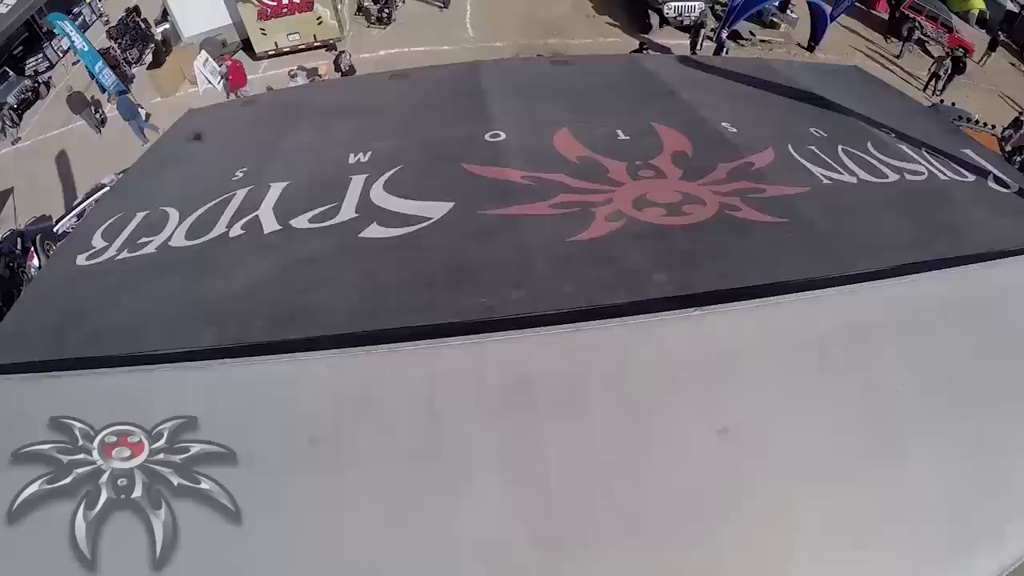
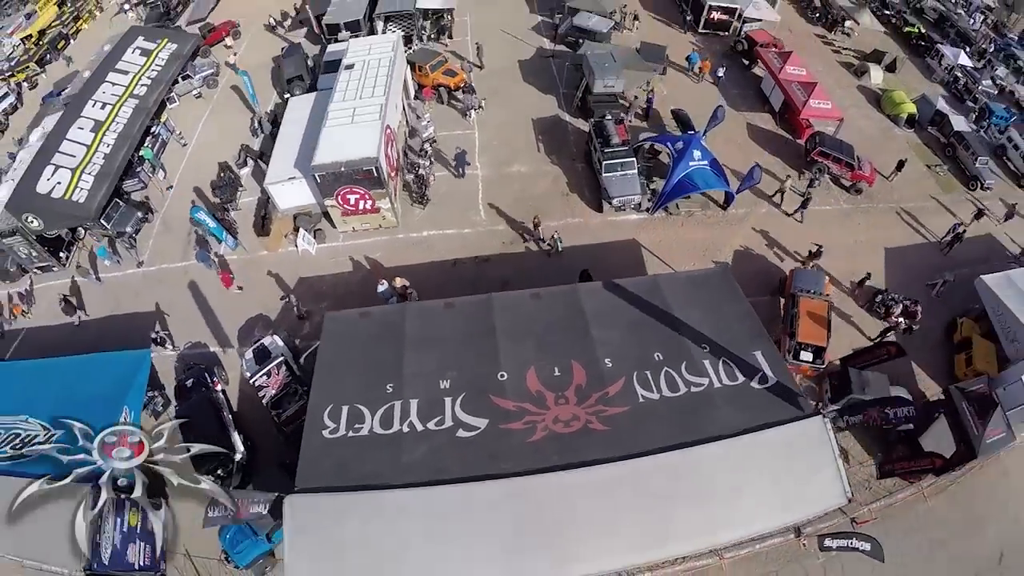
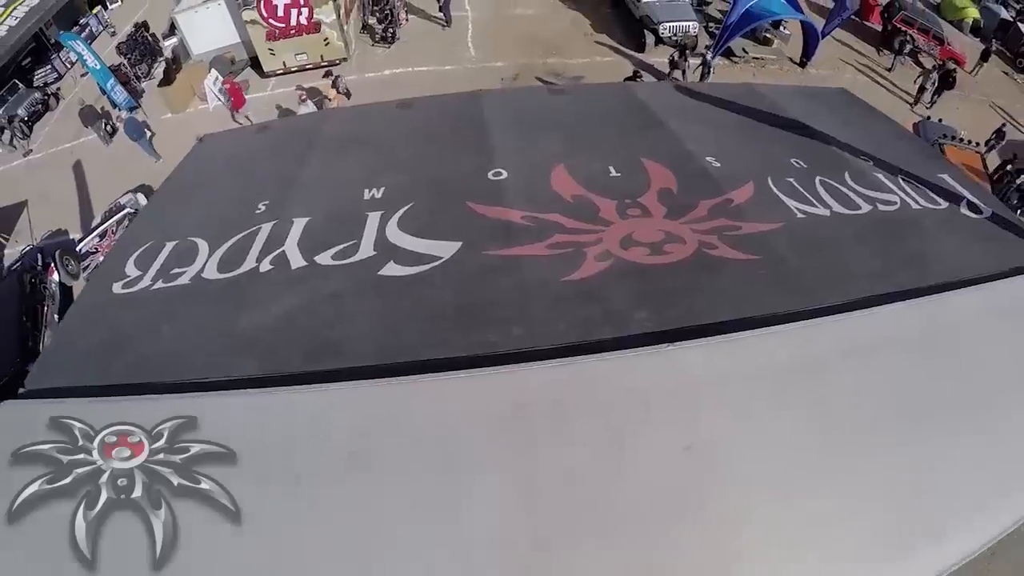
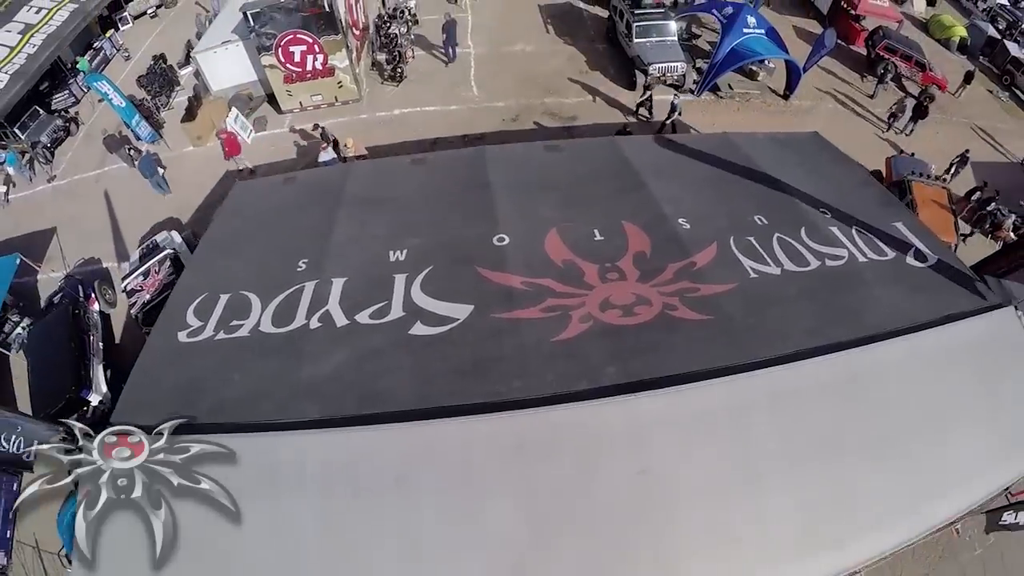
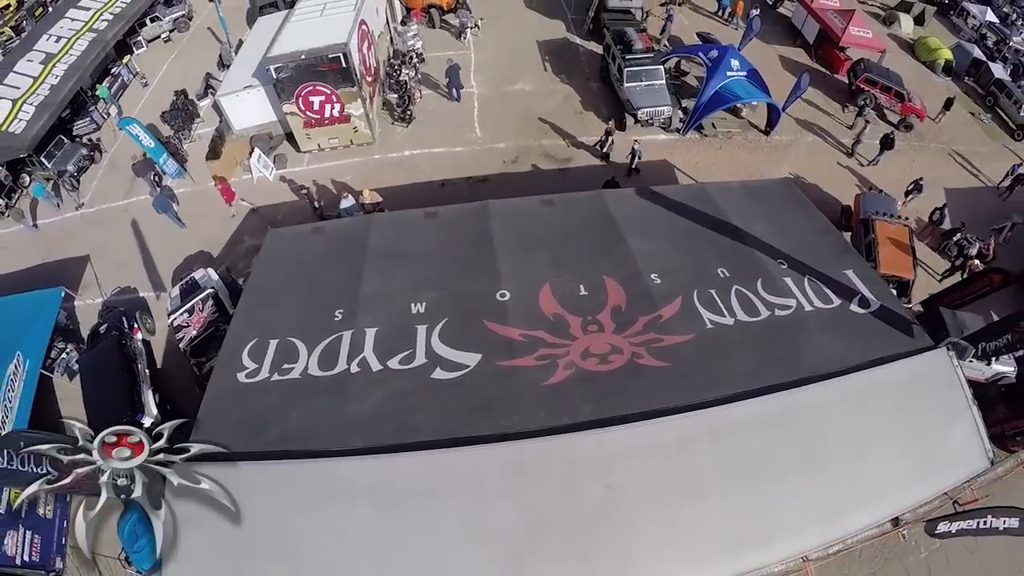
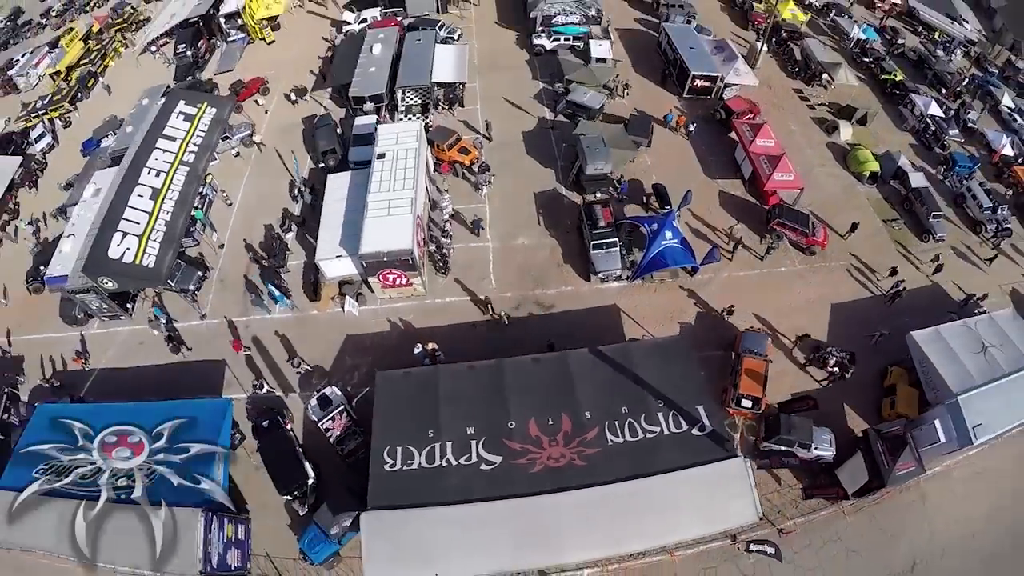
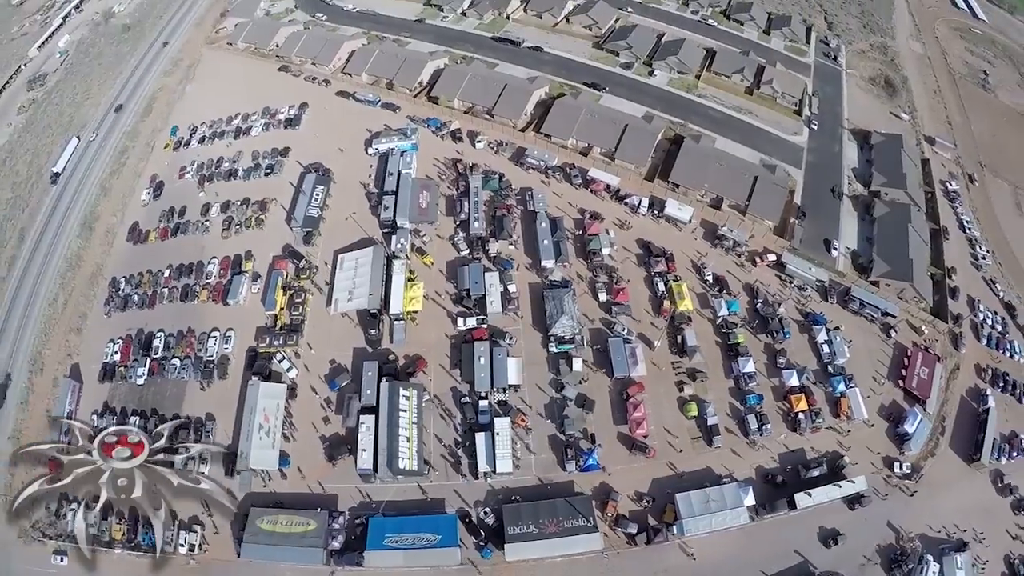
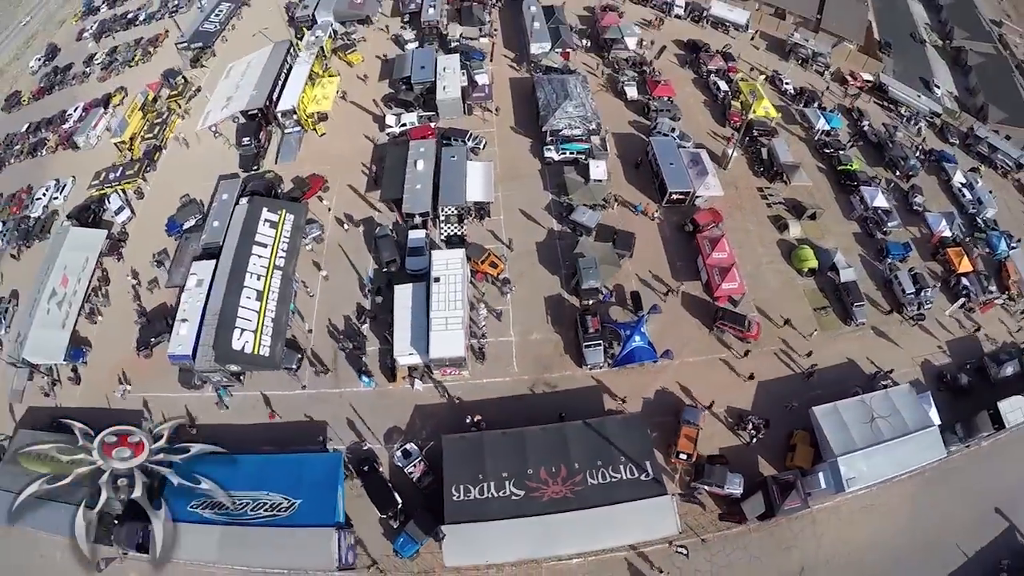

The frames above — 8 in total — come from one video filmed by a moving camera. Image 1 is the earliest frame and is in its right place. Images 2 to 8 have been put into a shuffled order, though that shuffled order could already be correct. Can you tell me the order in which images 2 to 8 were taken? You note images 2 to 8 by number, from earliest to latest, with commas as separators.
3, 4, 5, 2, 6, 8, 7
